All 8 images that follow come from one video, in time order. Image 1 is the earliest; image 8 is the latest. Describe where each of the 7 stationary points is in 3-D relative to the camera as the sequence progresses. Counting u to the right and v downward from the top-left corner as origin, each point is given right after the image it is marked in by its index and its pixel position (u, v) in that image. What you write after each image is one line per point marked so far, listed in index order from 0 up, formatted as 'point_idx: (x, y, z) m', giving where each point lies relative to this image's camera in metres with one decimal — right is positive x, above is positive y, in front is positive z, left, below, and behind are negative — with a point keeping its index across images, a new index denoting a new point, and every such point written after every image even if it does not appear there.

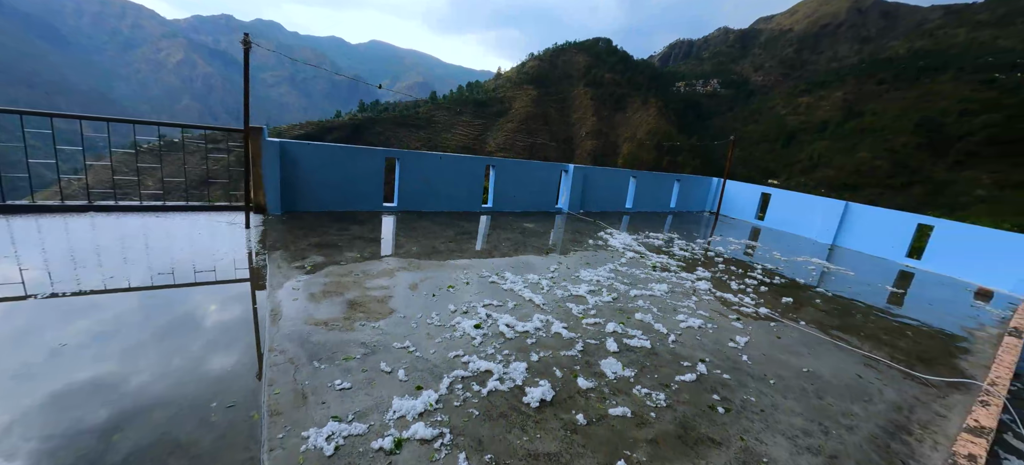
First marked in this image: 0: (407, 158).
0: (-1.2, +0.9, +4.7) m
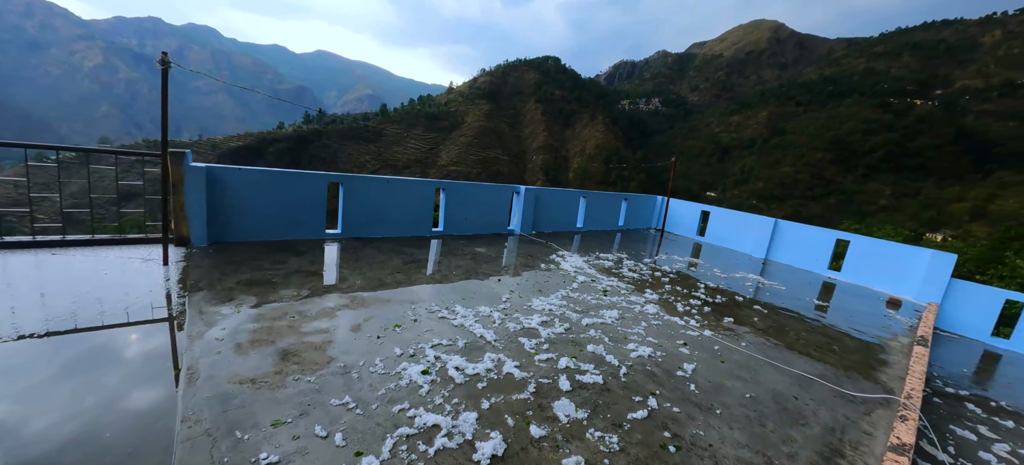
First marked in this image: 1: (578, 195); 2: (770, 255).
0: (-1.8, +0.6, +4.5) m
1: (+1.2, +0.7, +7.2) m
2: (+4.9, -0.4, +7.7) m
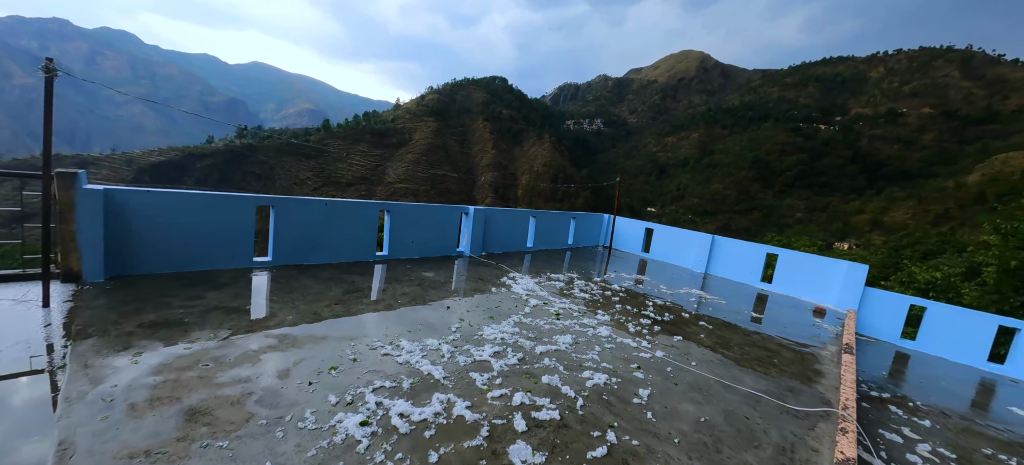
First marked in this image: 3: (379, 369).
0: (-2.3, +0.3, +4.2) m
1: (+0.3, +0.3, +7.2) m
2: (+3.9, -0.7, +8.0) m
3: (-0.8, -0.8, +2.5) m
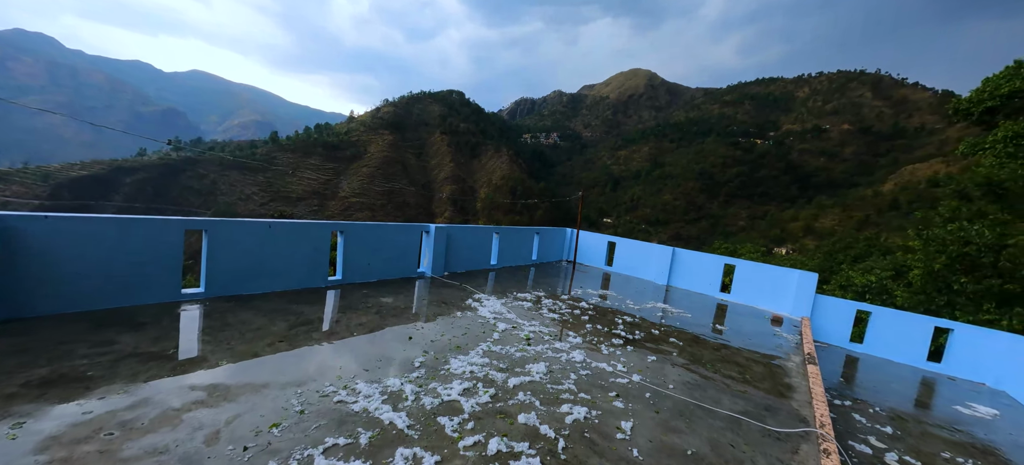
0: (-2.7, 0.0, +3.7) m
1: (-0.4, 0.0, +7.0) m
2: (+3.2, -1.0, +8.1) m
3: (-0.9, -1.0, +2.1) m
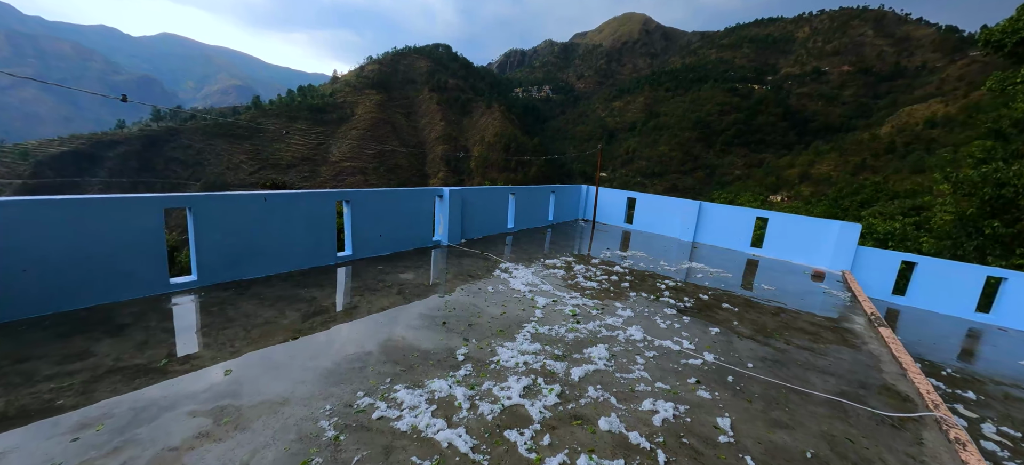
0: (-2.3, +0.2, +3.1) m
1: (-0.1, +0.6, +6.4) m
2: (+3.5, -0.1, +7.7) m
3: (-0.6, -0.9, +1.7) m
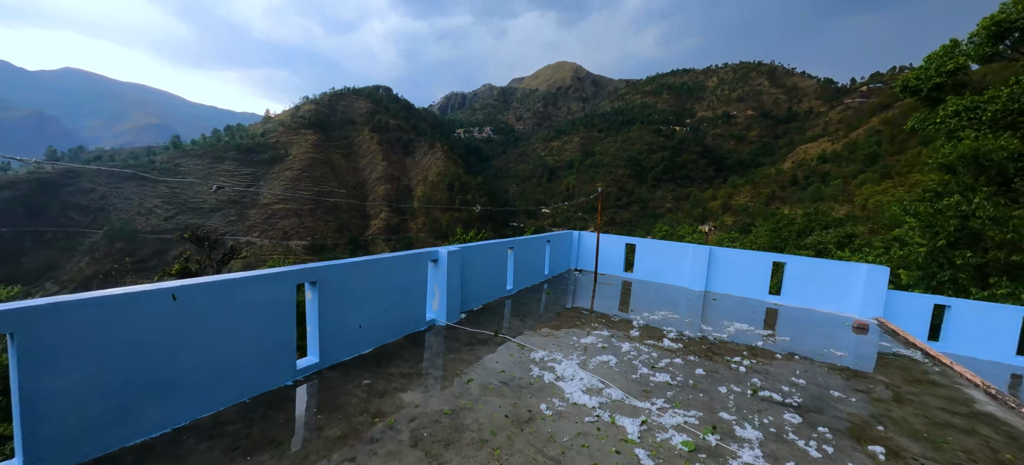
0: (-1.9, -0.3, +1.6) m
1: (-0.1, -0.2, +5.2) m
2: (+3.3, -0.9, +6.9) m
3: (+0.1, -1.3, +0.4) m
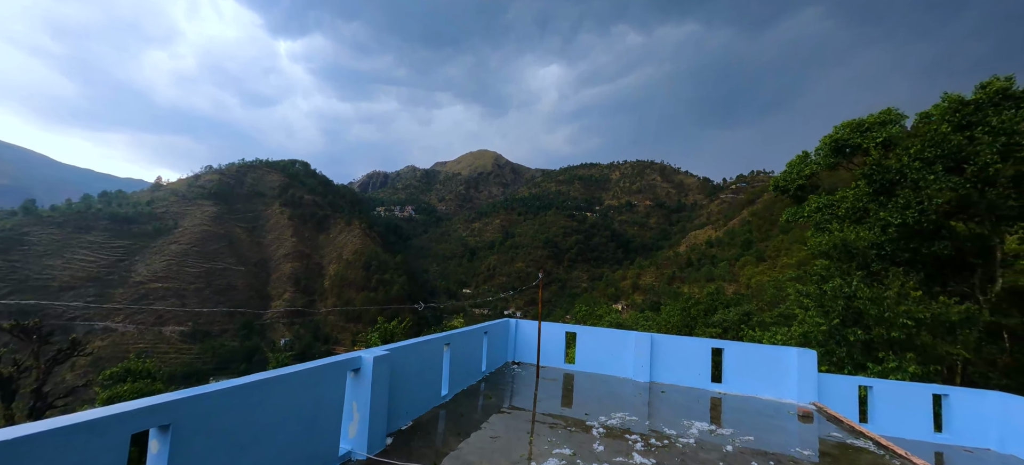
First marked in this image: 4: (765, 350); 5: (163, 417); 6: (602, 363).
0: (-1.8, -0.6, +0.6) m
1: (-0.8, -1.2, +4.4) m
2: (+2.2, -2.3, +6.6) m
3: (+0.4, -1.3, -0.4) m
4: (+3.8, -1.8, +6.1) m
5: (-1.5, -0.8, +1.8) m
6: (+1.5, -2.2, +6.9) m
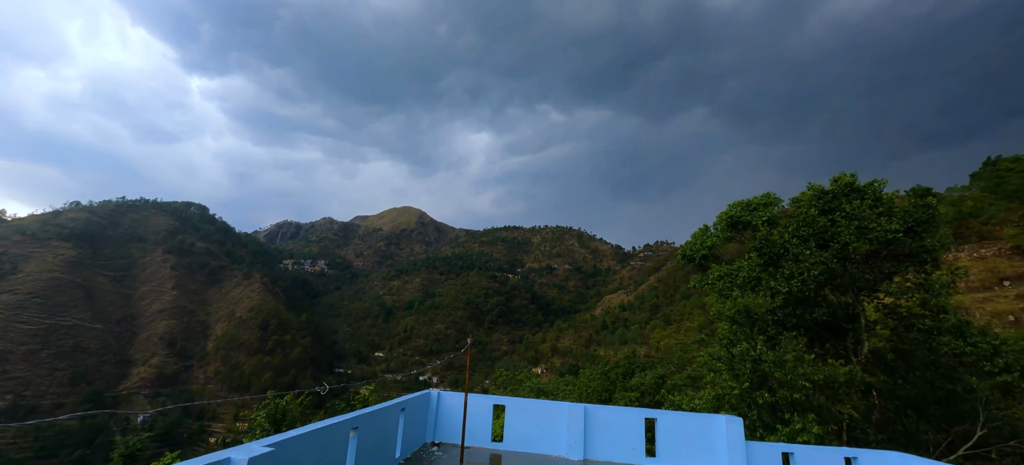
0: (-1.8, -0.5, -0.2) m
1: (-1.5, -1.7, +3.6) m
2: (+1.1, -3.3, +6.1) m
3: (+0.6, -1.2, -0.9) m
4: (+2.7, -2.7, +6.0) m
5: (-1.7, -0.8, +0.9) m
6: (+0.2, -3.1, +6.3) m
